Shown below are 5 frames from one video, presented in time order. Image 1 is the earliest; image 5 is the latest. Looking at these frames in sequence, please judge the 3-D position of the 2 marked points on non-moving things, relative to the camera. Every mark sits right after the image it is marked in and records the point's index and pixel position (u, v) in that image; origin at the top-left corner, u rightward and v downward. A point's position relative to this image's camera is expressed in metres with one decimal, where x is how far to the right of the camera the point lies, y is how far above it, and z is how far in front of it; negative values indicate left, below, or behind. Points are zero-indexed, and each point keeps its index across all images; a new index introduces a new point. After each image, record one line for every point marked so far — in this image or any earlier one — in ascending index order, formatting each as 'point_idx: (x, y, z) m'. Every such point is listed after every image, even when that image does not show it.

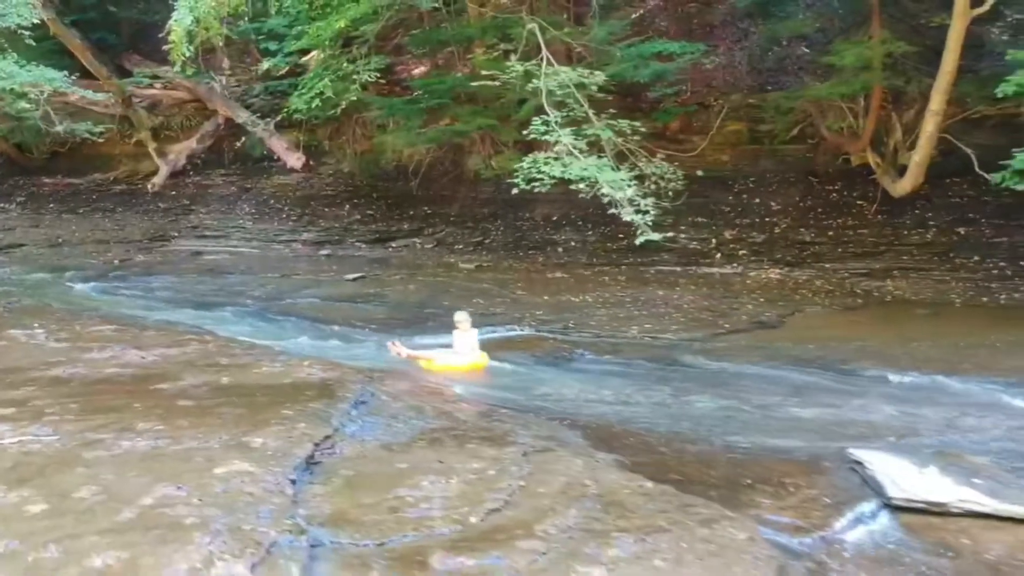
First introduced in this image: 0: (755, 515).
0: (+1.0, -0.9, +4.2) m
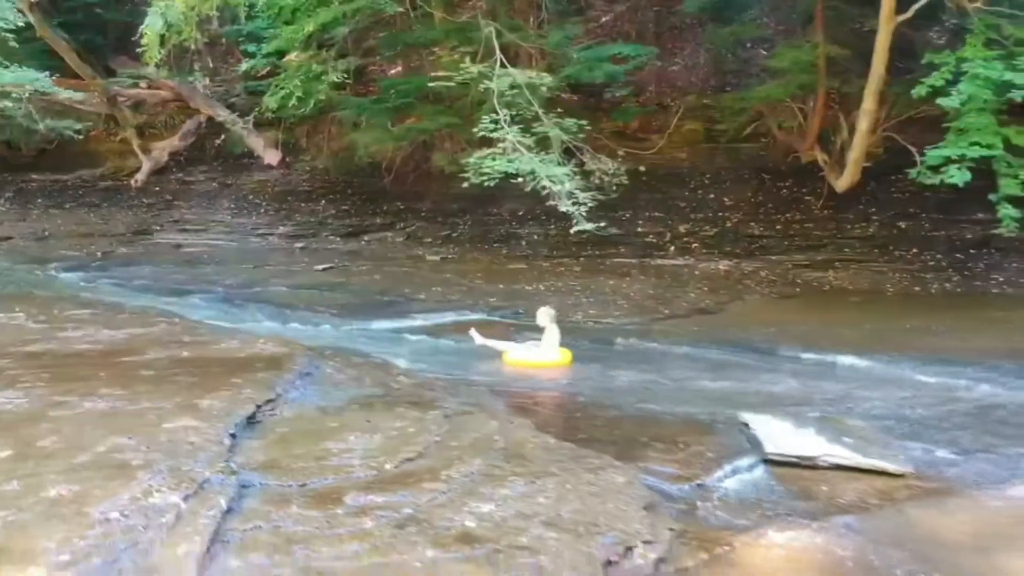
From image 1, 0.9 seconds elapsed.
0: (+0.6, -0.8, +4.7) m
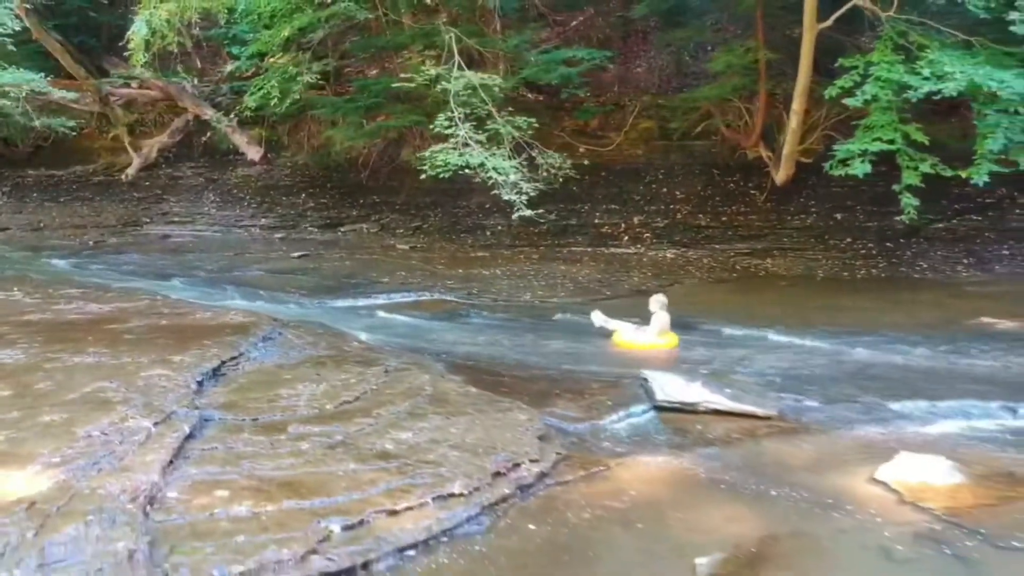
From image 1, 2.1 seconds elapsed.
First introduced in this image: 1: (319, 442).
0: (+0.2, -0.7, +5.6) m
1: (-0.9, -0.7, +4.7) m
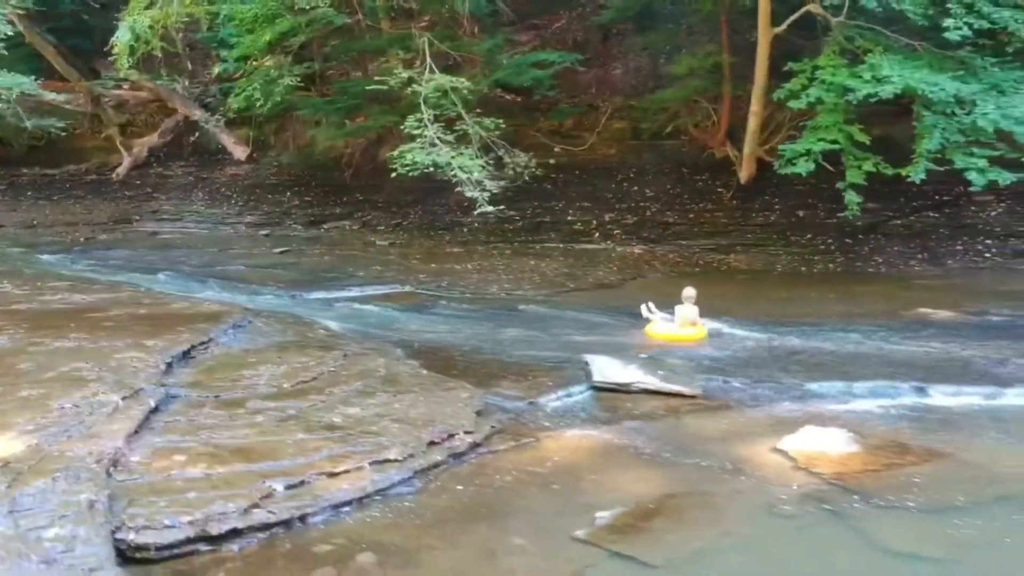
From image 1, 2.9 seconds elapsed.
0: (-0.1, -0.6, +6.0) m
1: (-1.2, -0.6, +5.2) m
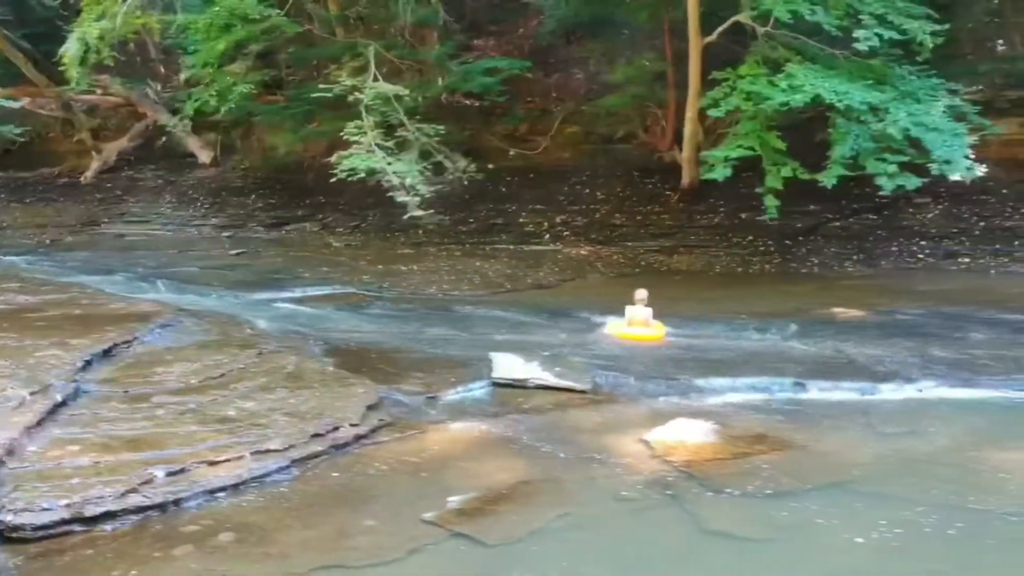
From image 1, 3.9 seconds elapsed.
0: (-0.7, -0.6, +6.4) m
1: (-1.8, -0.7, +5.5) m
